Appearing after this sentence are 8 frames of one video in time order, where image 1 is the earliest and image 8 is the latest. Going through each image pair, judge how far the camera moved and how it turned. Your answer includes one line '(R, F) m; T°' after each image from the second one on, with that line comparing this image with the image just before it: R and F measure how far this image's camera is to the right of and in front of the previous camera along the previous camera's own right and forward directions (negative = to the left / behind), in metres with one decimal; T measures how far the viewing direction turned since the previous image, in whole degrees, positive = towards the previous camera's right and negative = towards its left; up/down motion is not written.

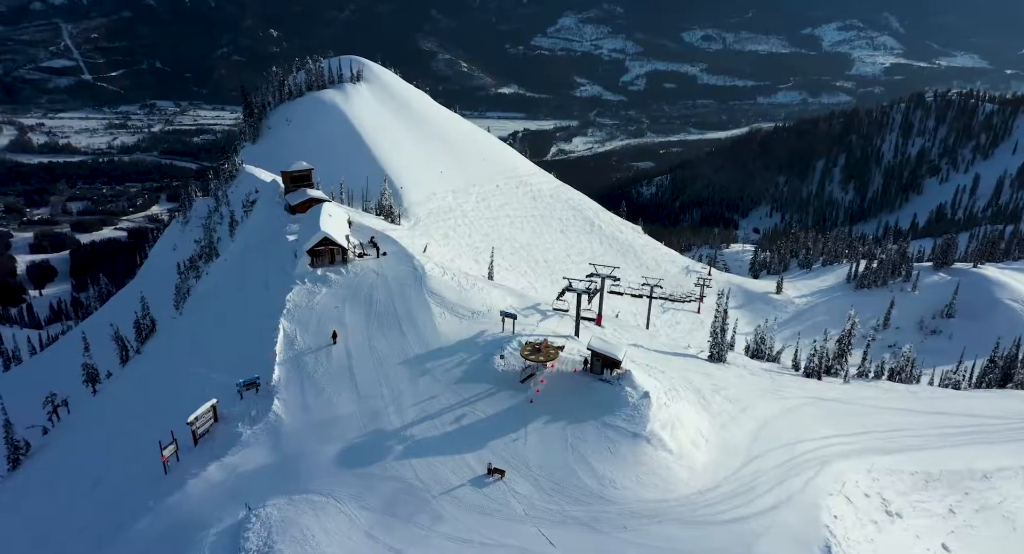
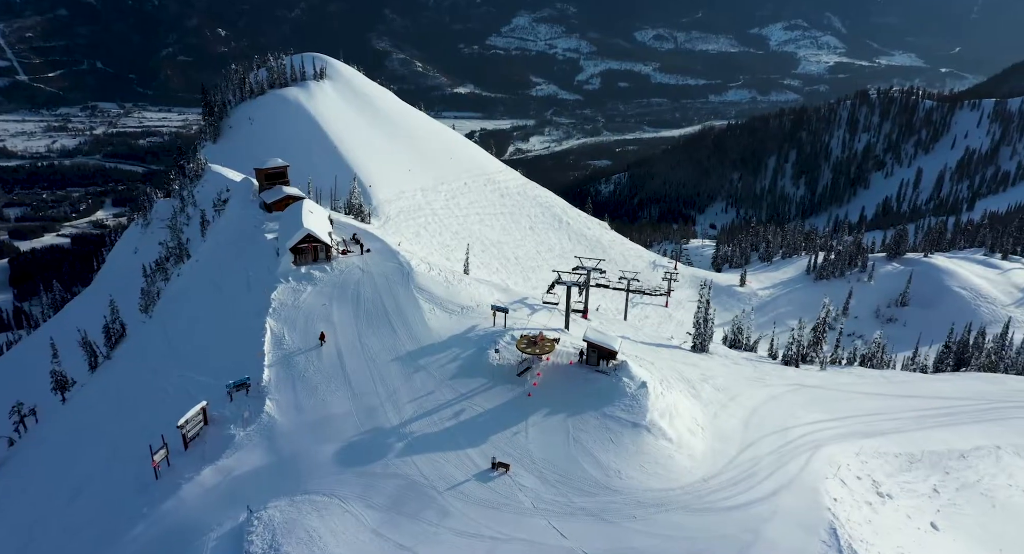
(-1.2, +0.3) m; +3°
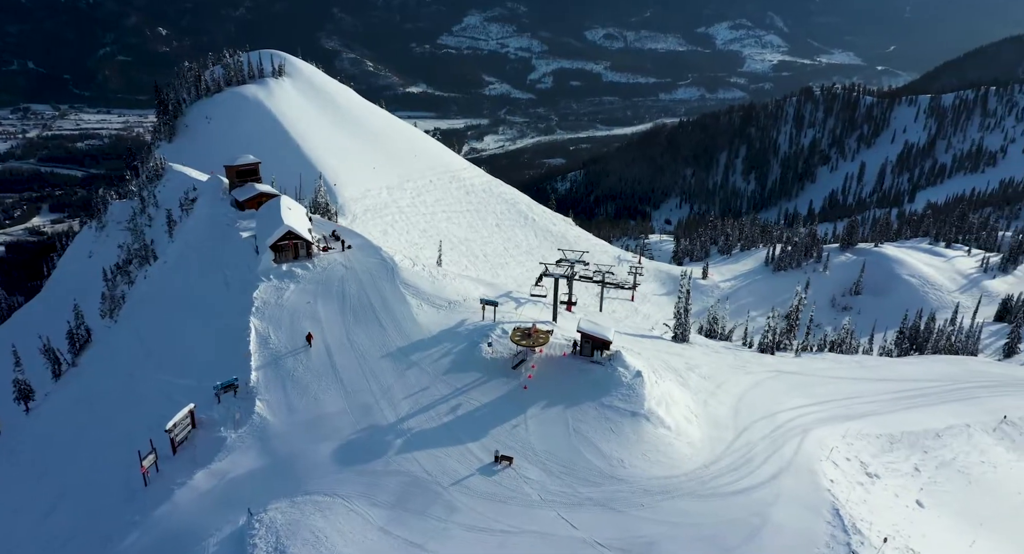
(-1.2, +0.4) m; +3°
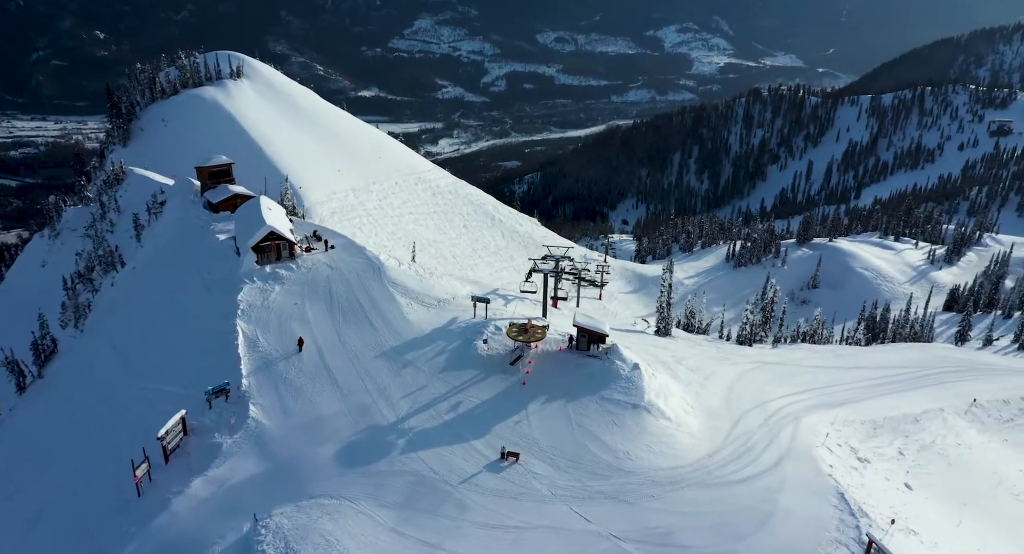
(-1.3, +0.3) m; +3°
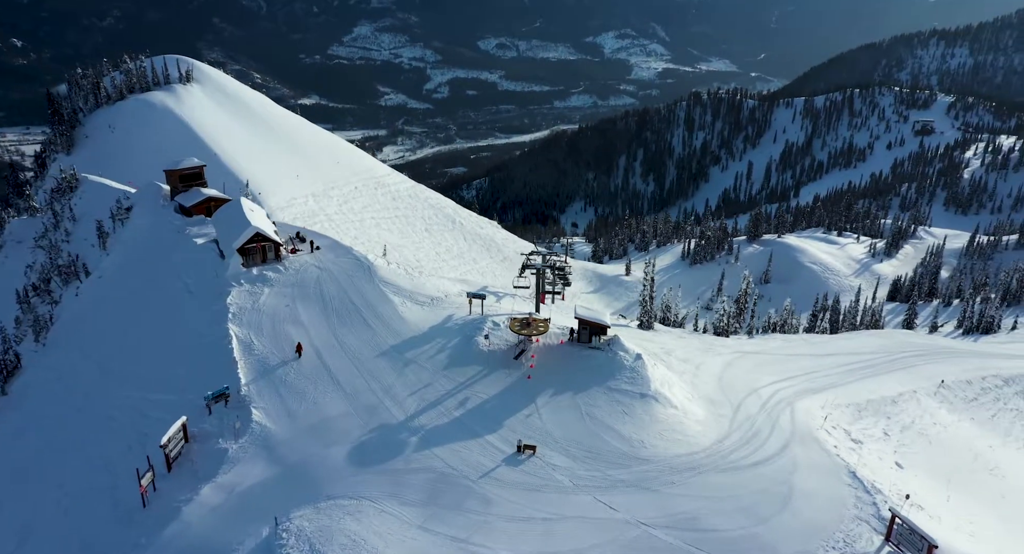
(-1.8, +0.3) m; +3°
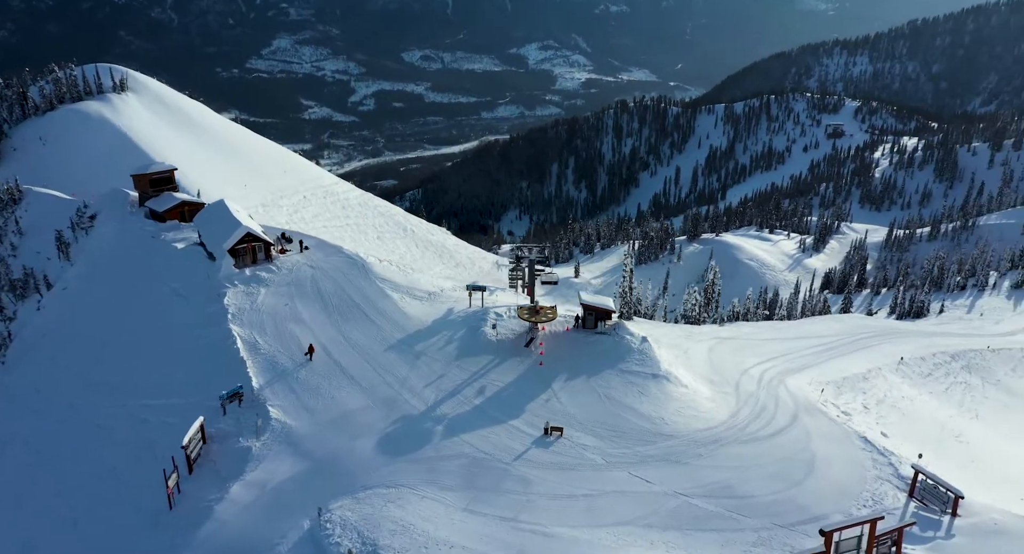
(-2.5, -0.1) m; +4°
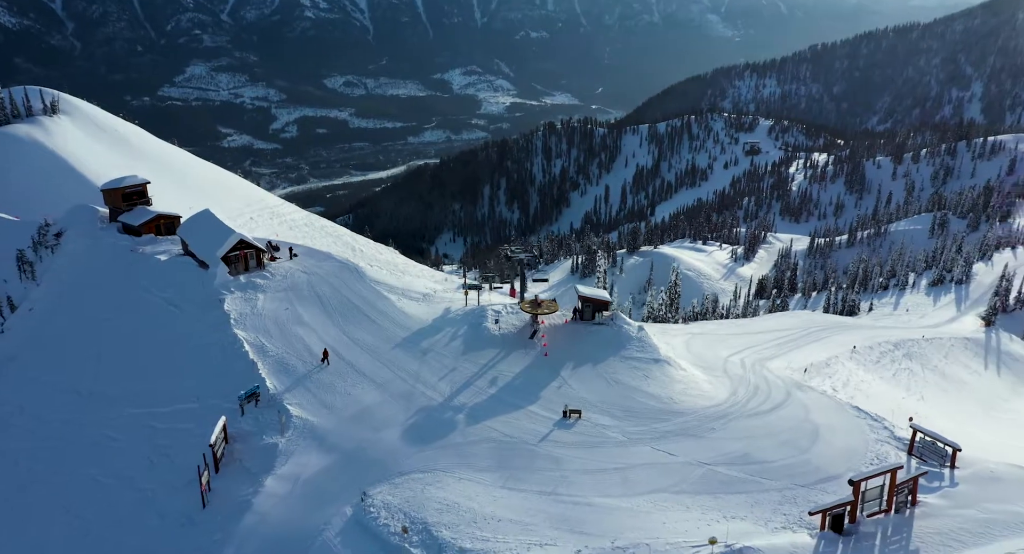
(-2.4, -0.8) m; +4°
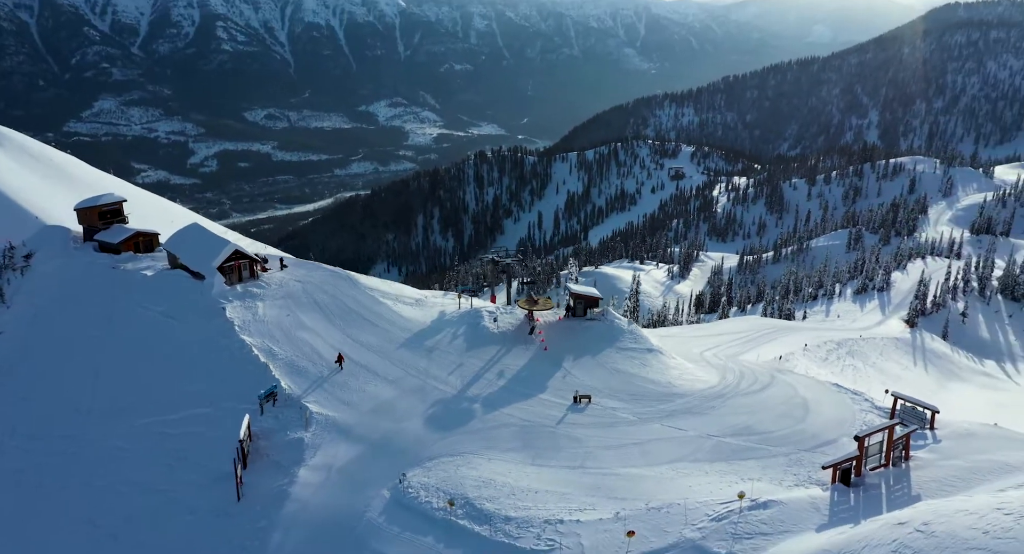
(-2.5, -1.2) m; +5°
